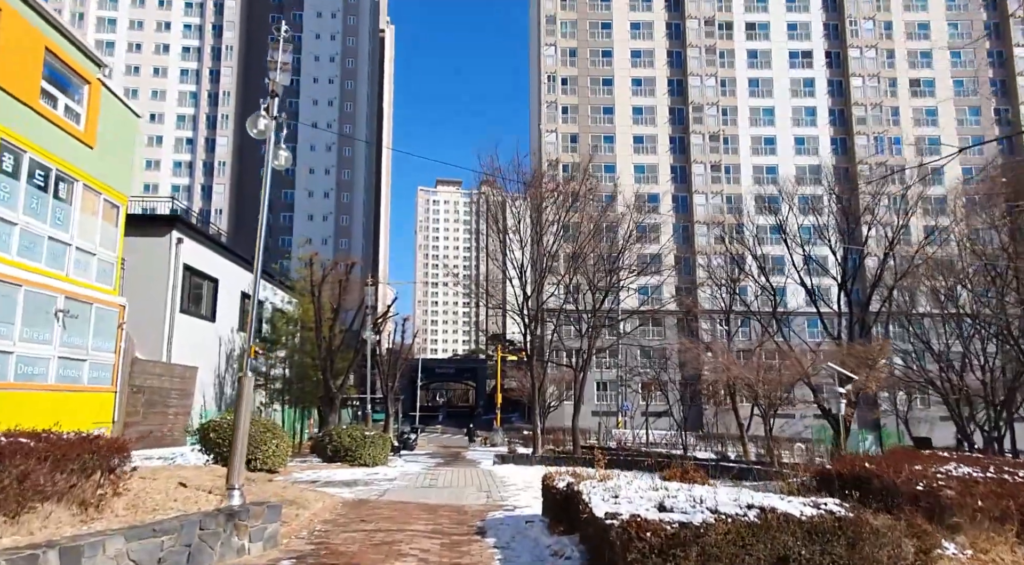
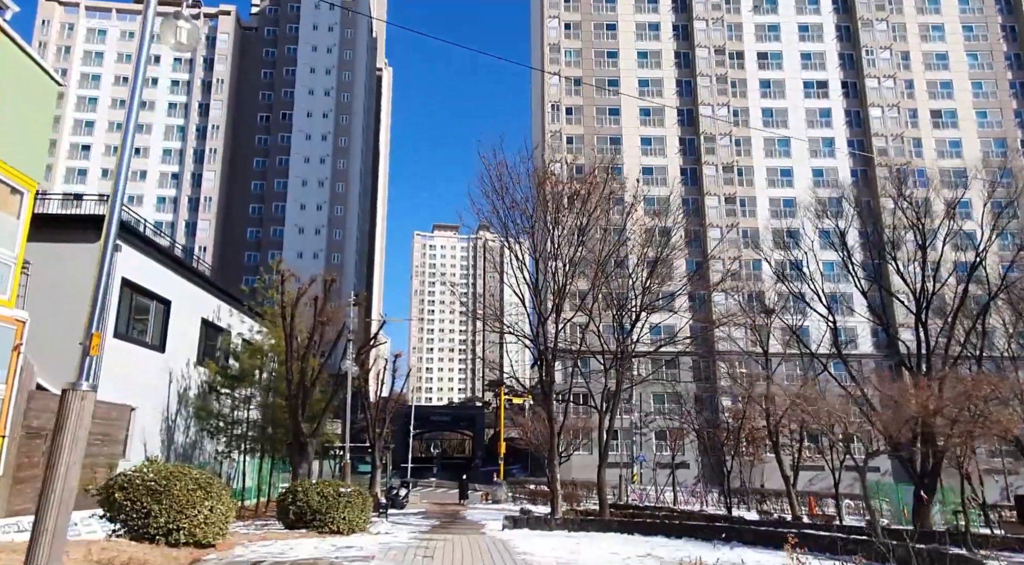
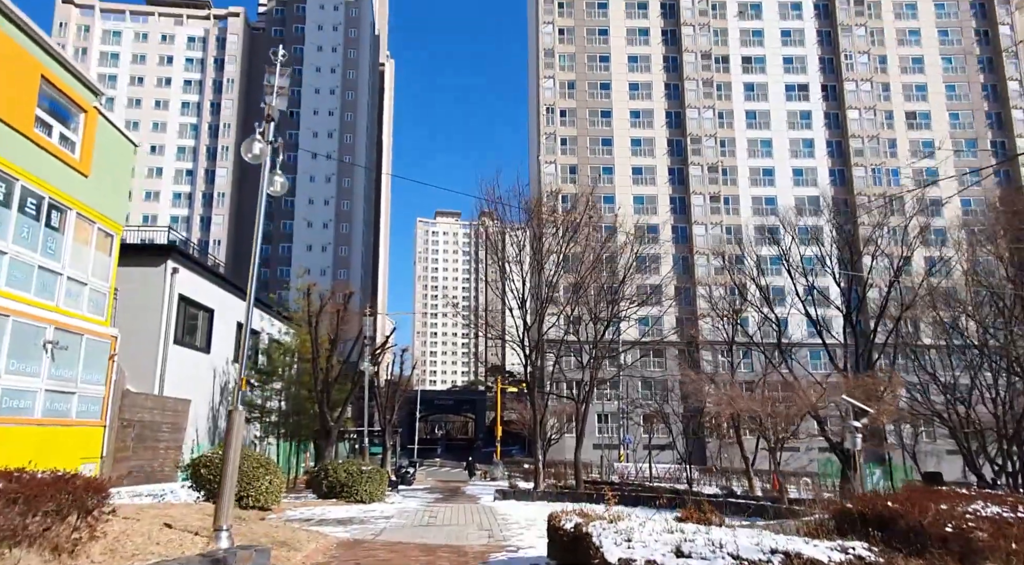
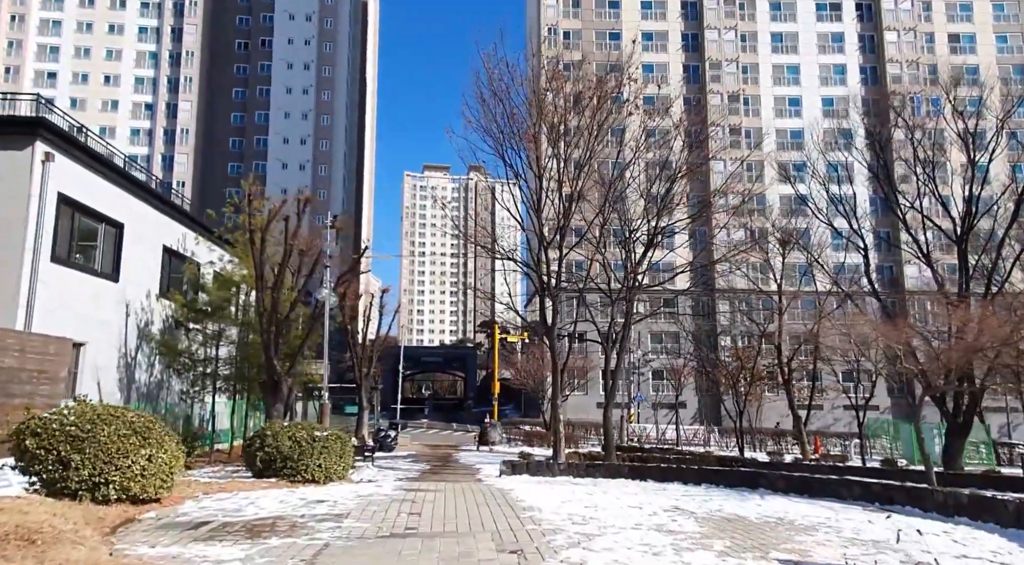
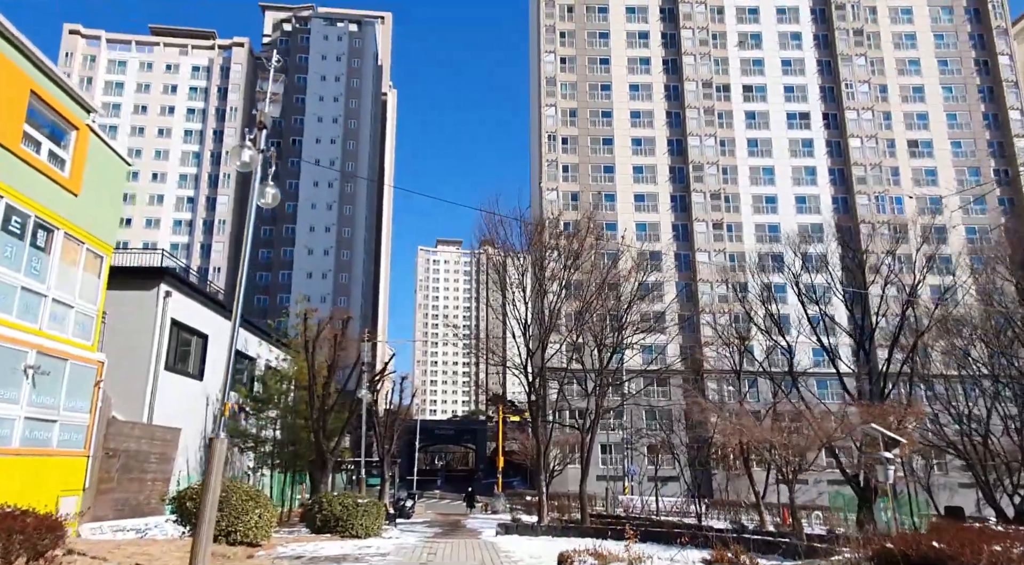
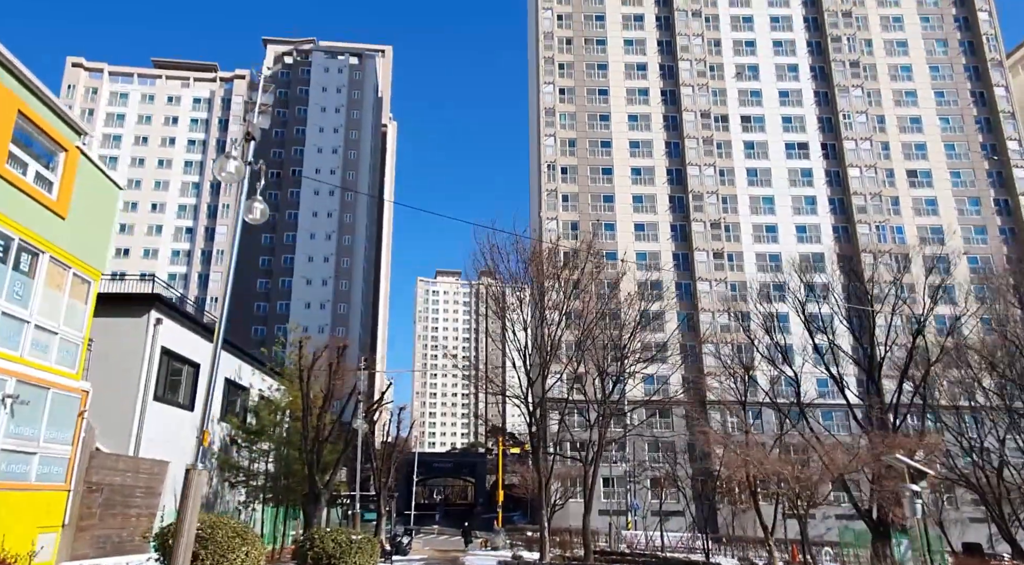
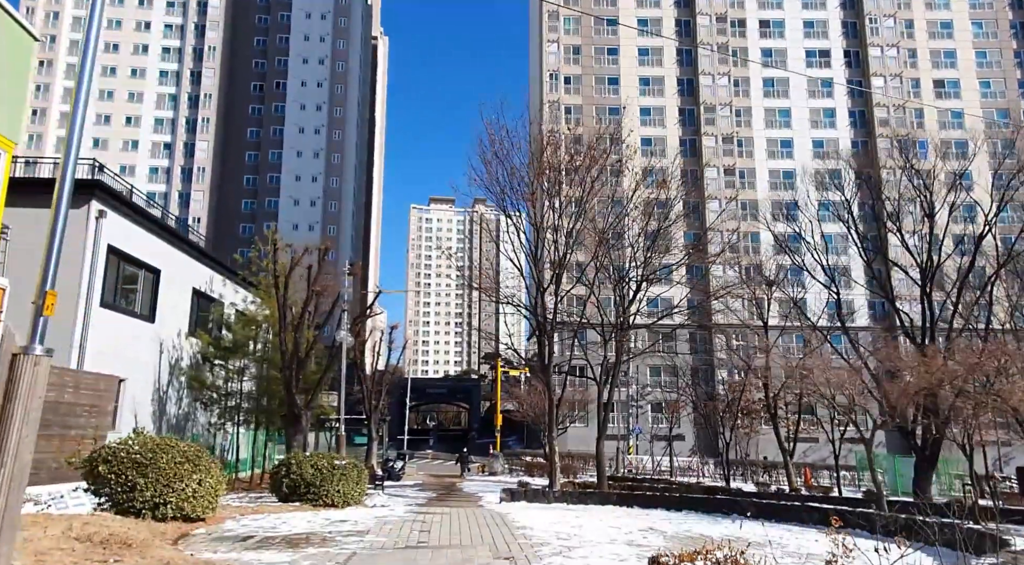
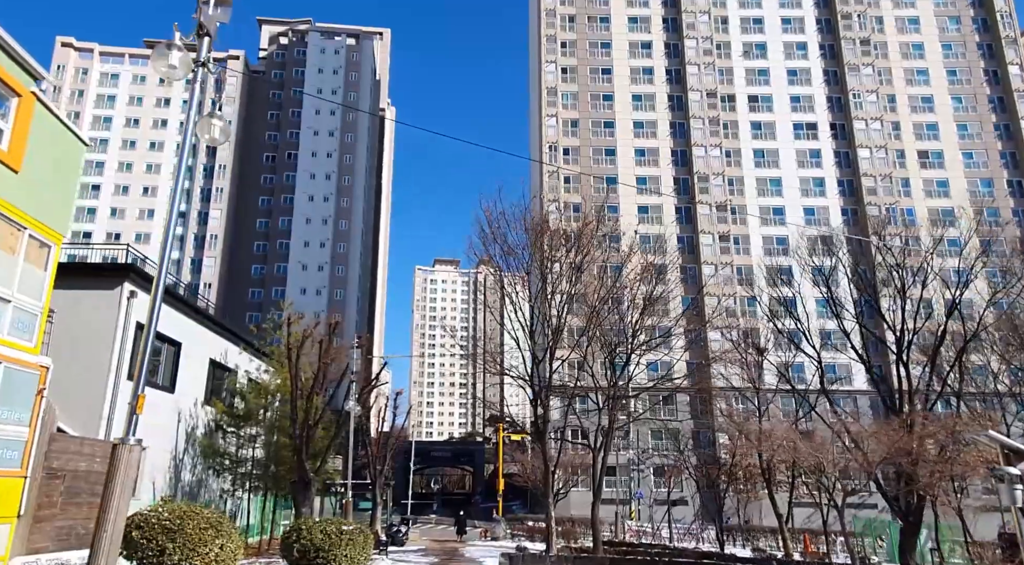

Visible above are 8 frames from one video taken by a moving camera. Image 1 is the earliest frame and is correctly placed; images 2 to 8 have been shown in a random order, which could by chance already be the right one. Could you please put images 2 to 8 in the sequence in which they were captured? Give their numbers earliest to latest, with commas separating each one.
3, 5, 6, 8, 2, 7, 4
